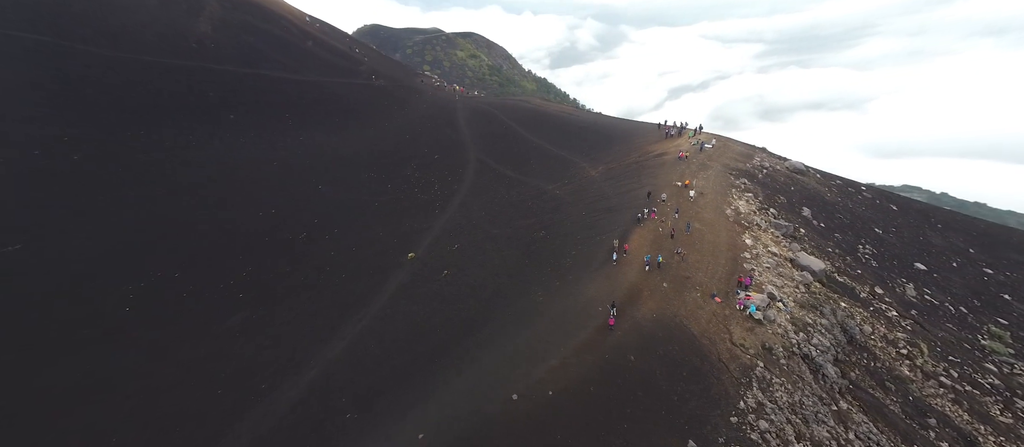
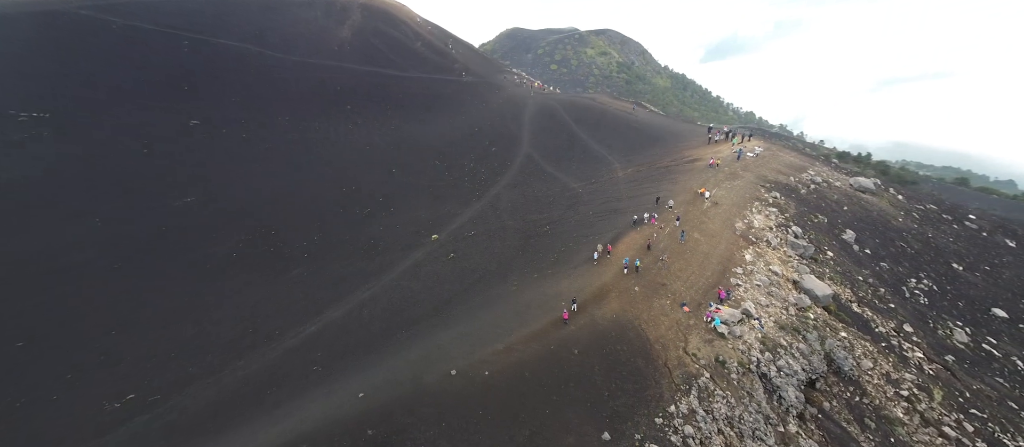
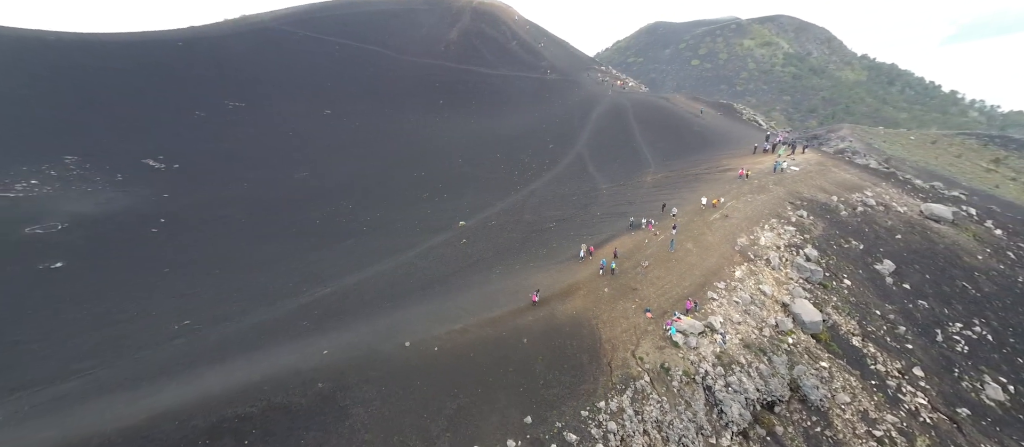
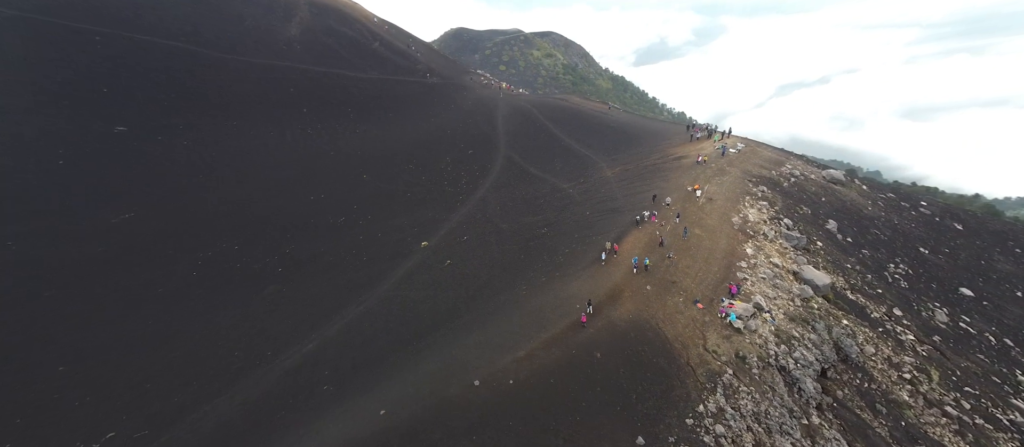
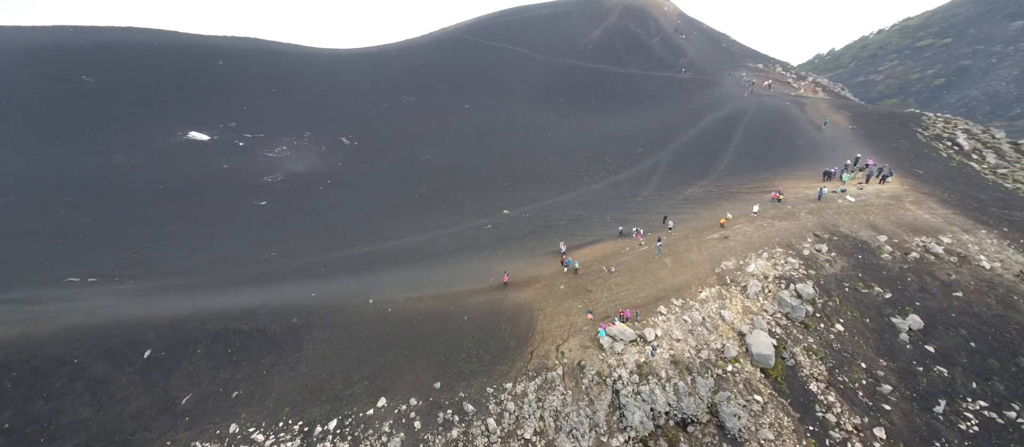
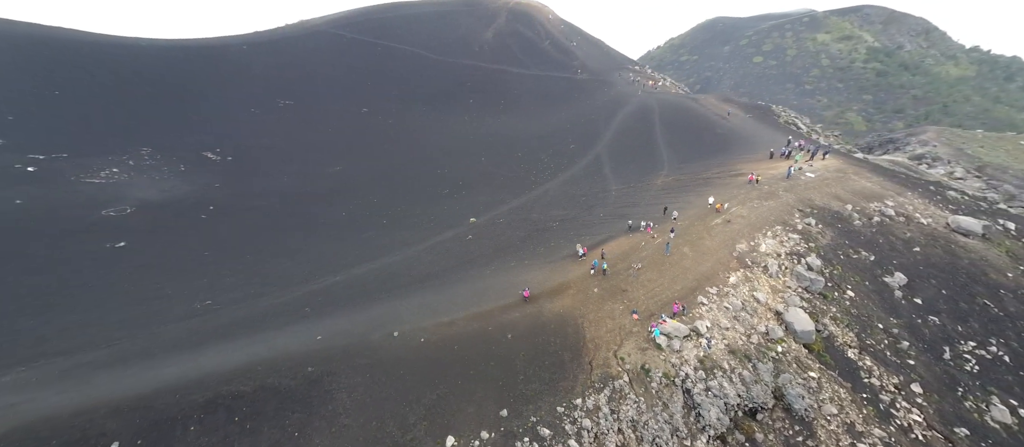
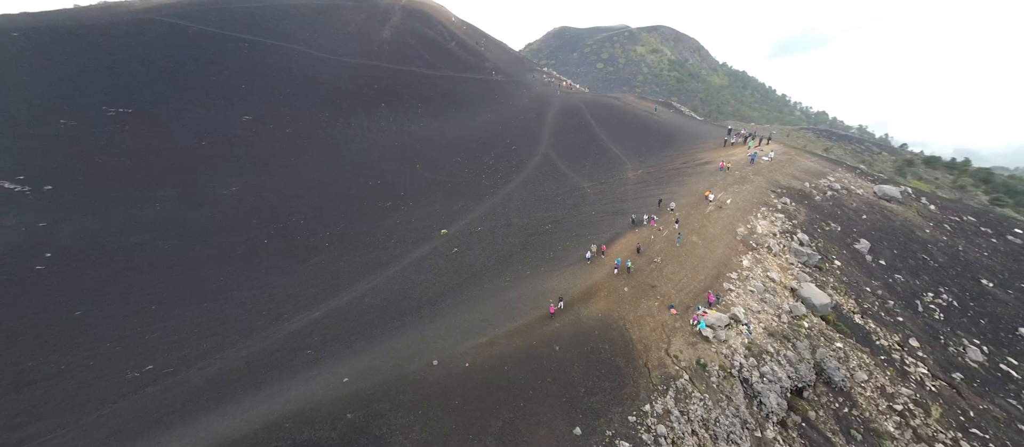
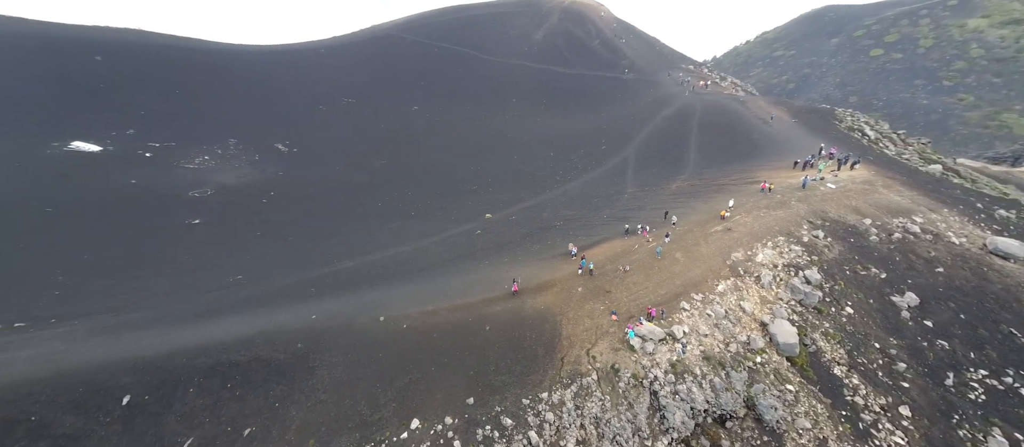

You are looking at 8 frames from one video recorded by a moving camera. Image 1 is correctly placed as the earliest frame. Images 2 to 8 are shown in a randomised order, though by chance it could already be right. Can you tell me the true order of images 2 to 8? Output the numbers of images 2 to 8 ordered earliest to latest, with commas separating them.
4, 2, 7, 3, 6, 8, 5
